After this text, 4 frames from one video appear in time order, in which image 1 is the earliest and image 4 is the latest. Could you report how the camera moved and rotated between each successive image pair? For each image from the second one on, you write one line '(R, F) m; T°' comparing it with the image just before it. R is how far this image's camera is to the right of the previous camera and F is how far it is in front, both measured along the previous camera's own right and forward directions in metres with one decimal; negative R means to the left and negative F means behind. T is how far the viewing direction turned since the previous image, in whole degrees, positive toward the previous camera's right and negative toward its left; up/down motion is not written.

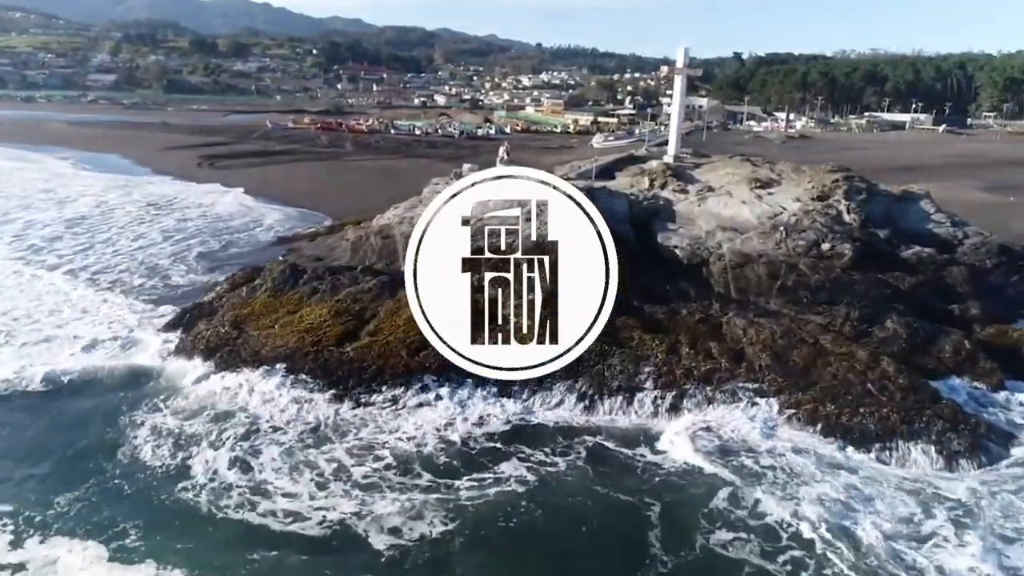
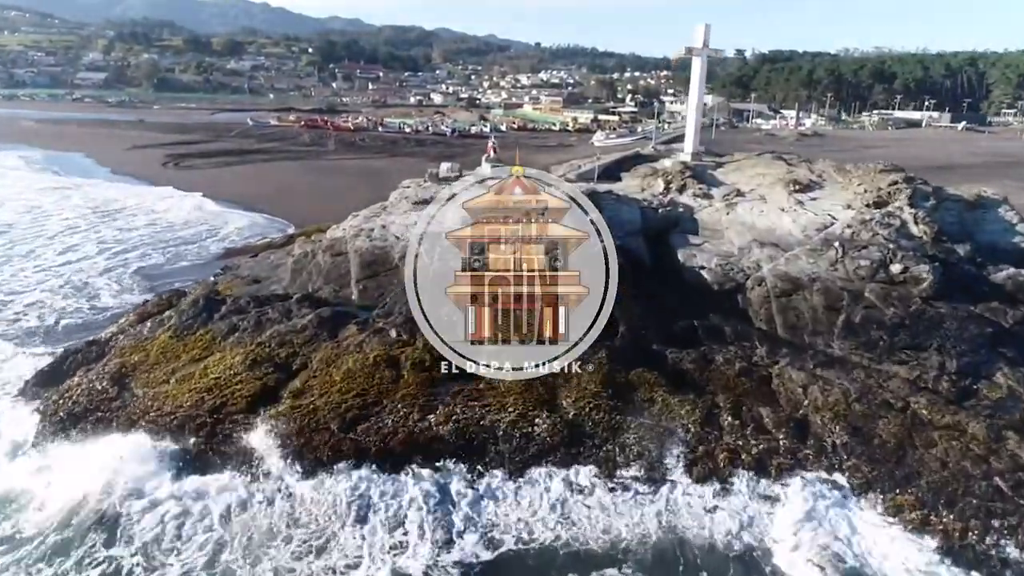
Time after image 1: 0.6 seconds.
(+0.3, +4.9) m; 0°
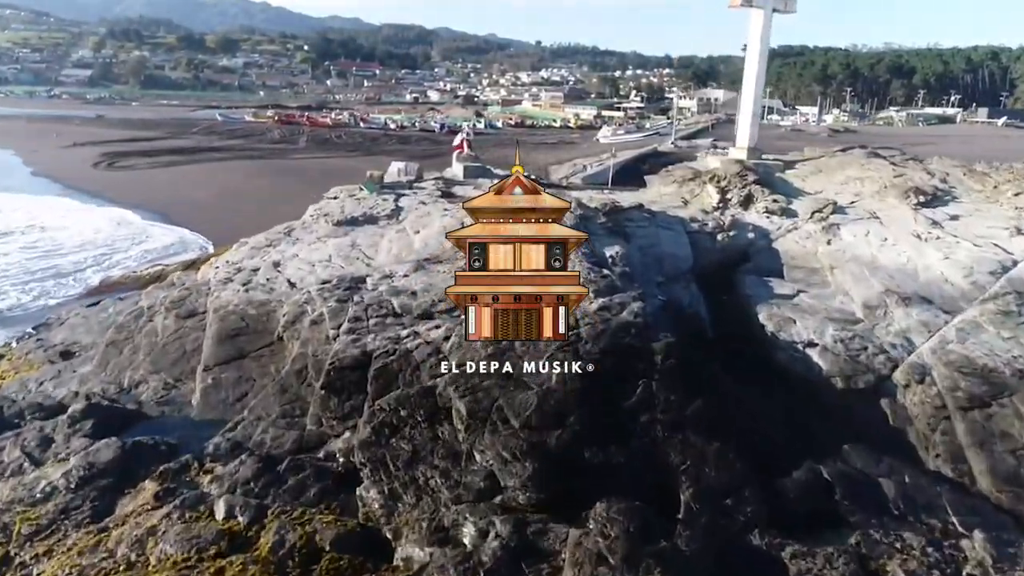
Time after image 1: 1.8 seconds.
(+0.4, +7.8) m; 0°
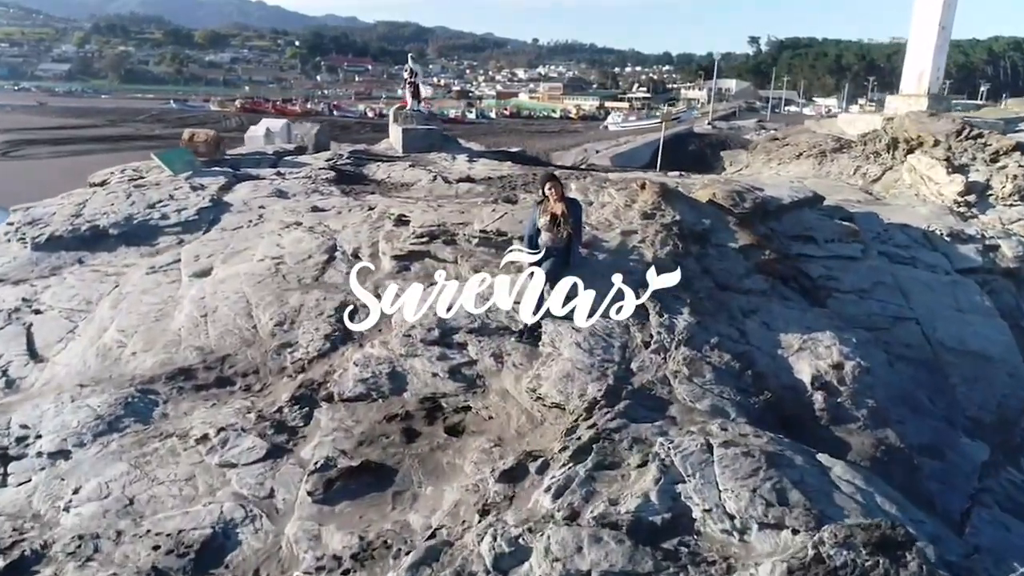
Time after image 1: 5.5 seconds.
(+0.2, +8.7) m; 0°
